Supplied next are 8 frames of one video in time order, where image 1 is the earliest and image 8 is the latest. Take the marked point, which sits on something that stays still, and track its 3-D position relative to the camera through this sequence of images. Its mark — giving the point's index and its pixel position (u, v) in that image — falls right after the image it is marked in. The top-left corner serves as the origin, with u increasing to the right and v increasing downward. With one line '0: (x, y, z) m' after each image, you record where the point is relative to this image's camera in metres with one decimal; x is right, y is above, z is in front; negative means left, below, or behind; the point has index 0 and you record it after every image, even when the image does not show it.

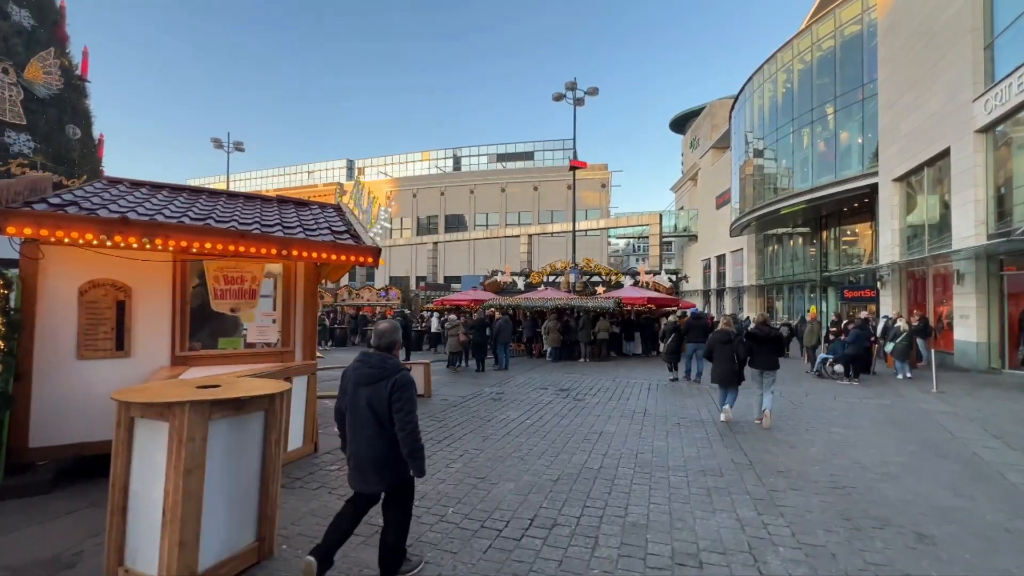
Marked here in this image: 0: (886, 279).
0: (+18.2, +0.4, +21.4) m
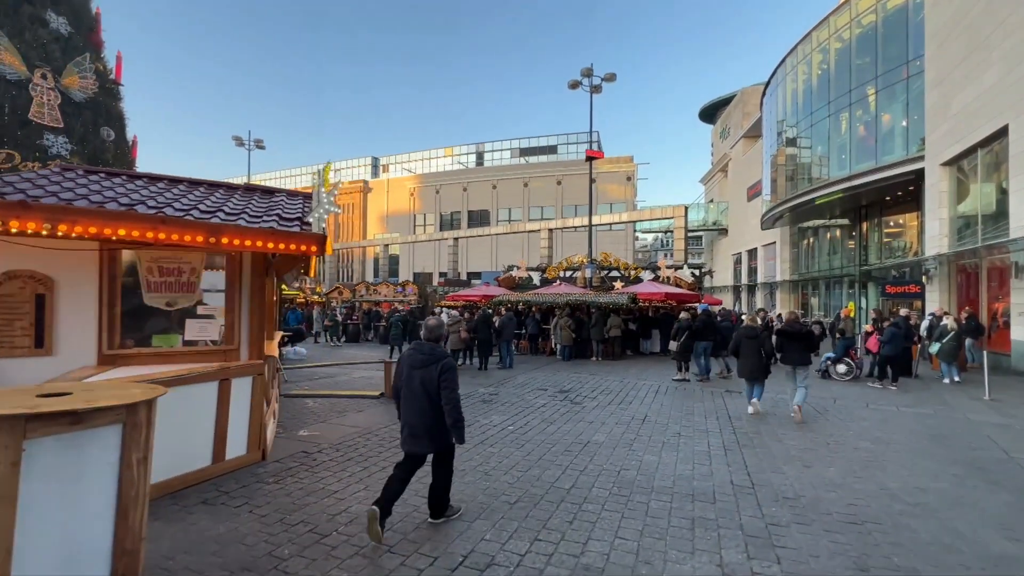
0: (+18.7, +0.6, +19.6) m
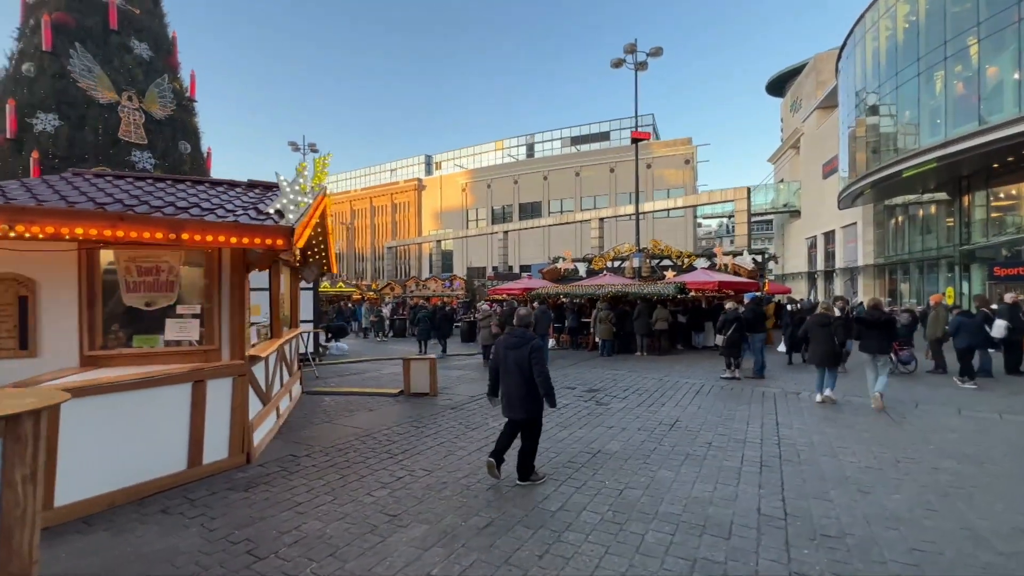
0: (+20.1, +1.4, +16.4) m
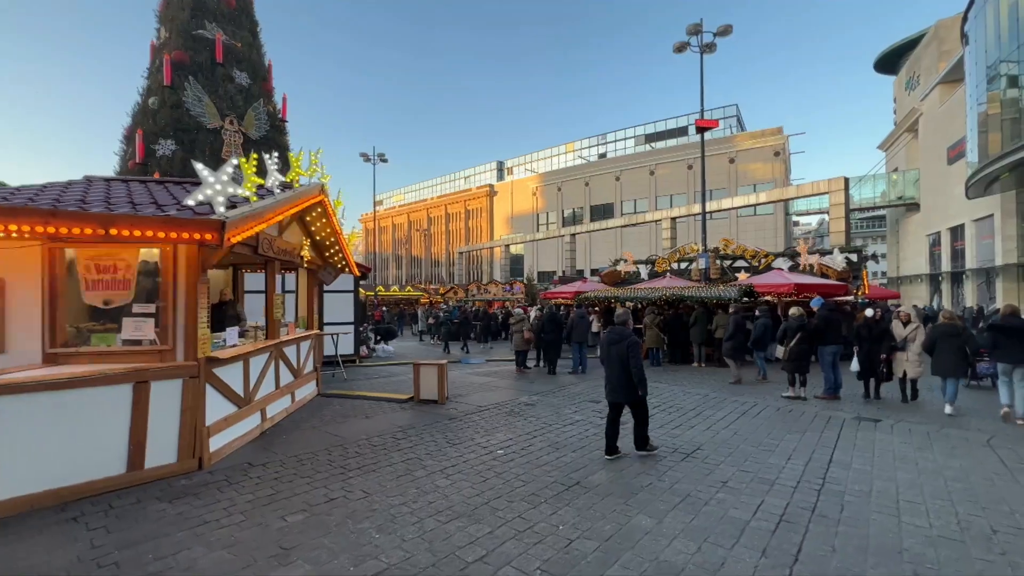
0: (+21.2, +1.3, +12.0) m
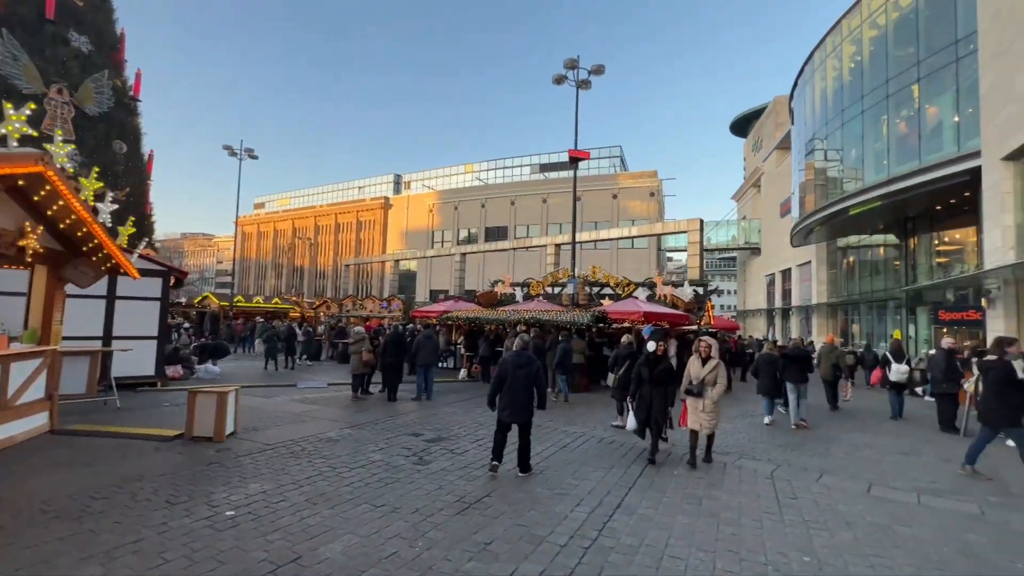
0: (+16.8, -0.2, +15.3) m
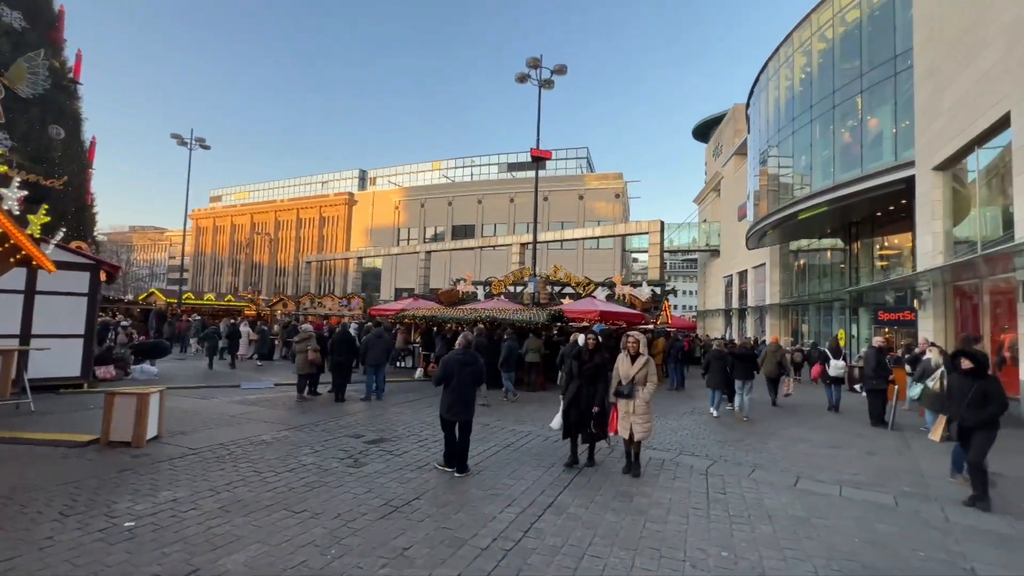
0: (+15.3, -0.3, +16.3) m
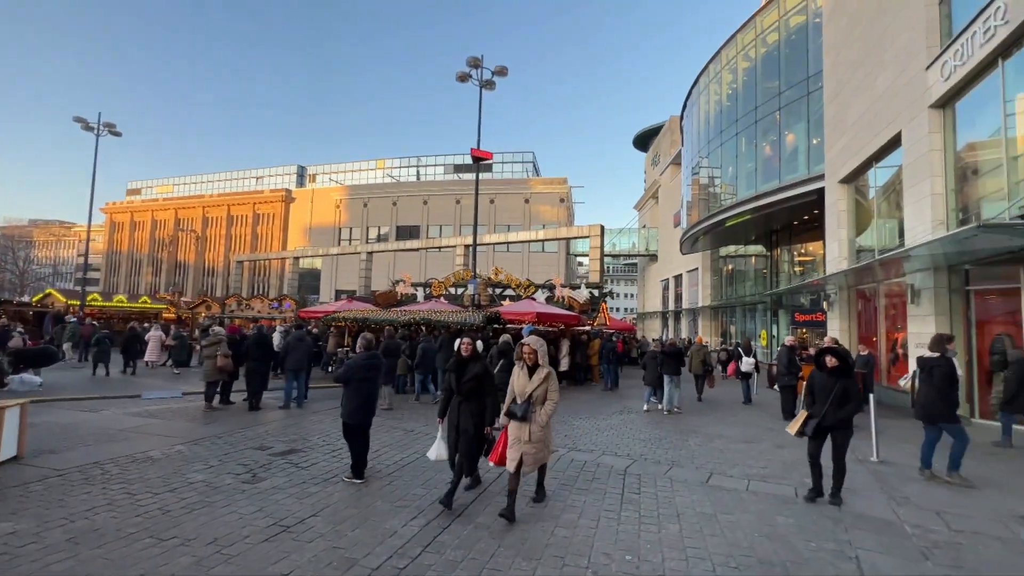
0: (+12.9, -0.4, +17.7) m
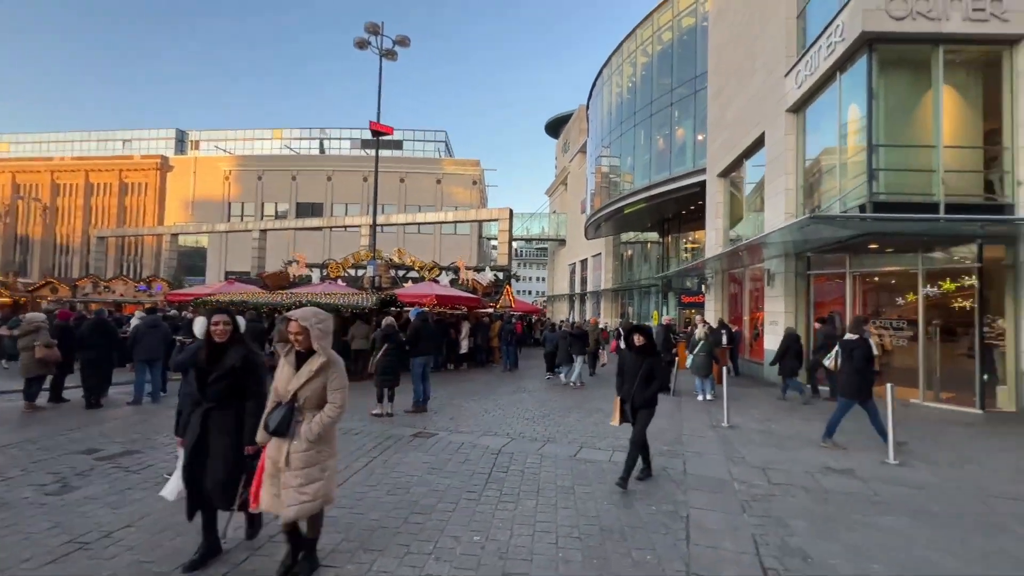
0: (+8.8, +0.3, +19.6) m
